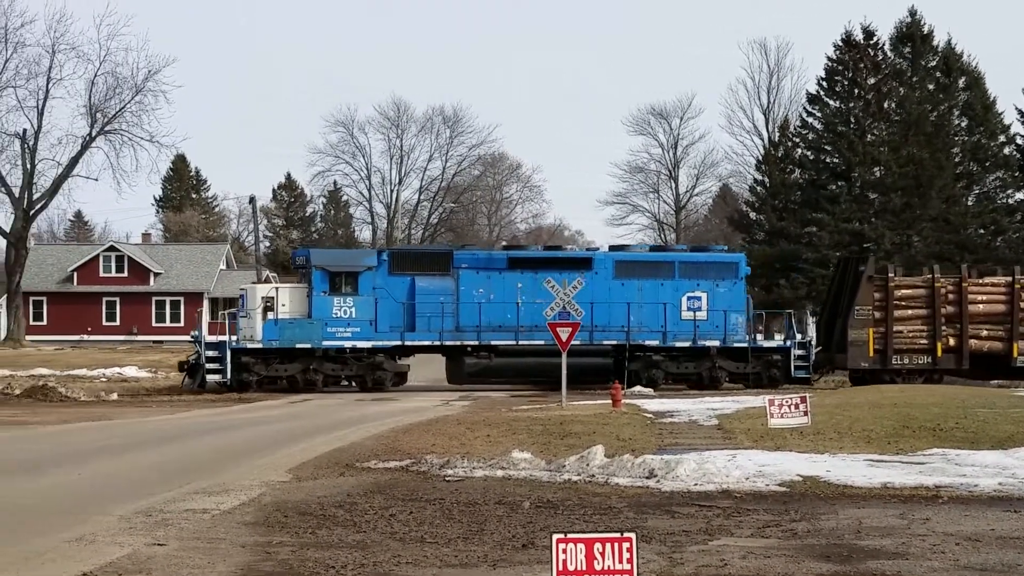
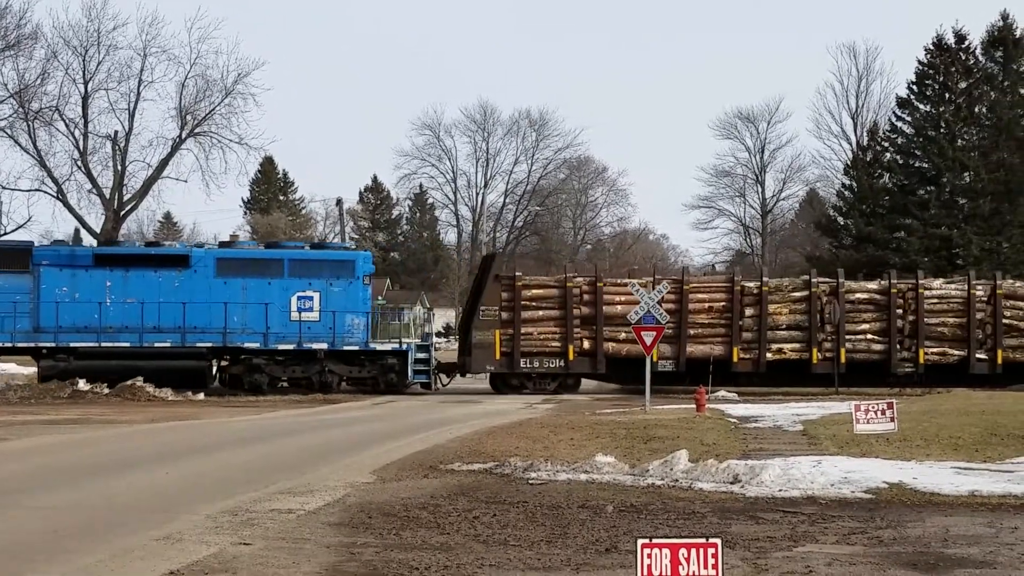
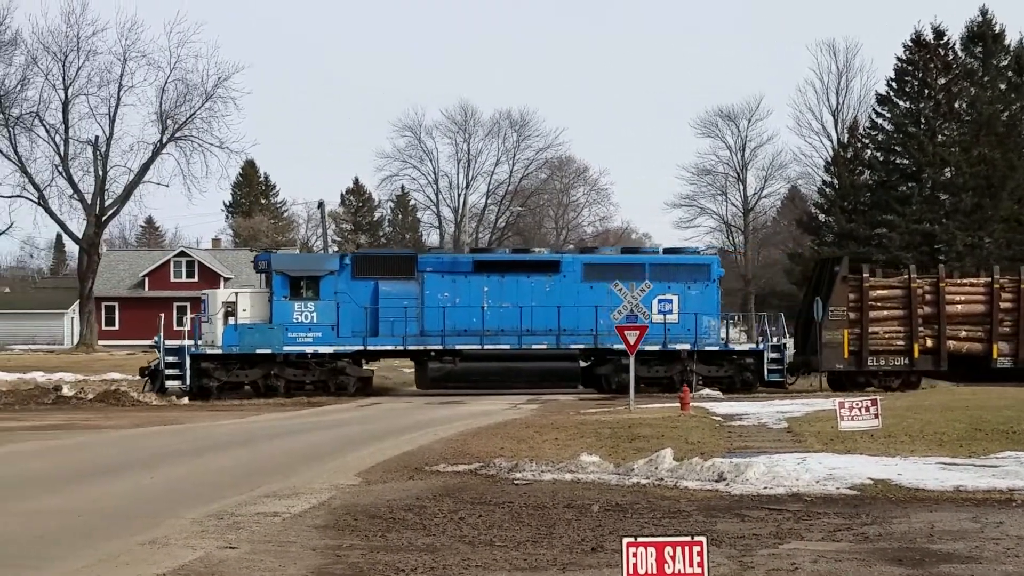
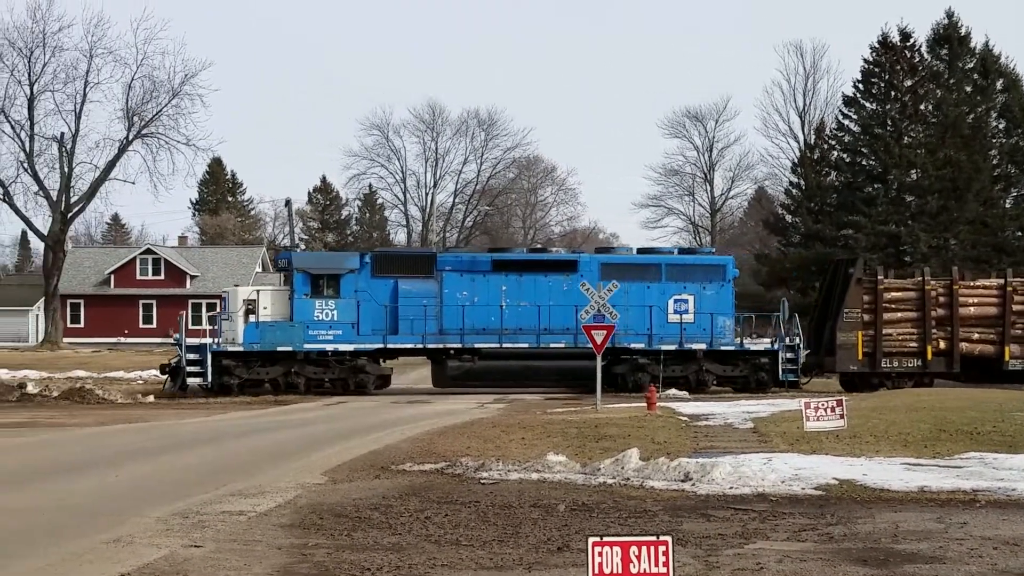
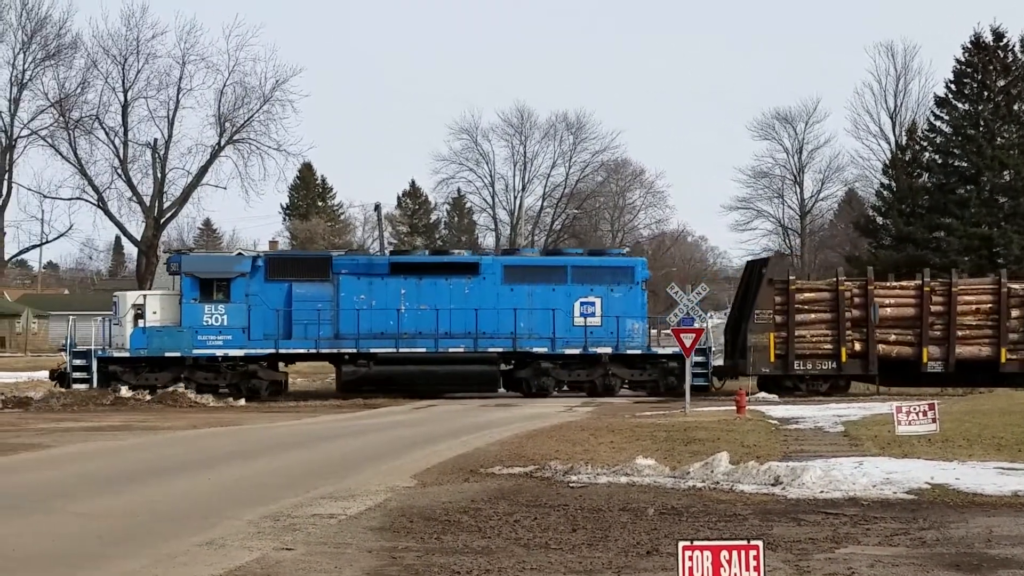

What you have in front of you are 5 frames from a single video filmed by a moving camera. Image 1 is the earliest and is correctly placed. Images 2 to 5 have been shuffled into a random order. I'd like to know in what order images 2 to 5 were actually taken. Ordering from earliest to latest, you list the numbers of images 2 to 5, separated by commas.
4, 3, 5, 2
